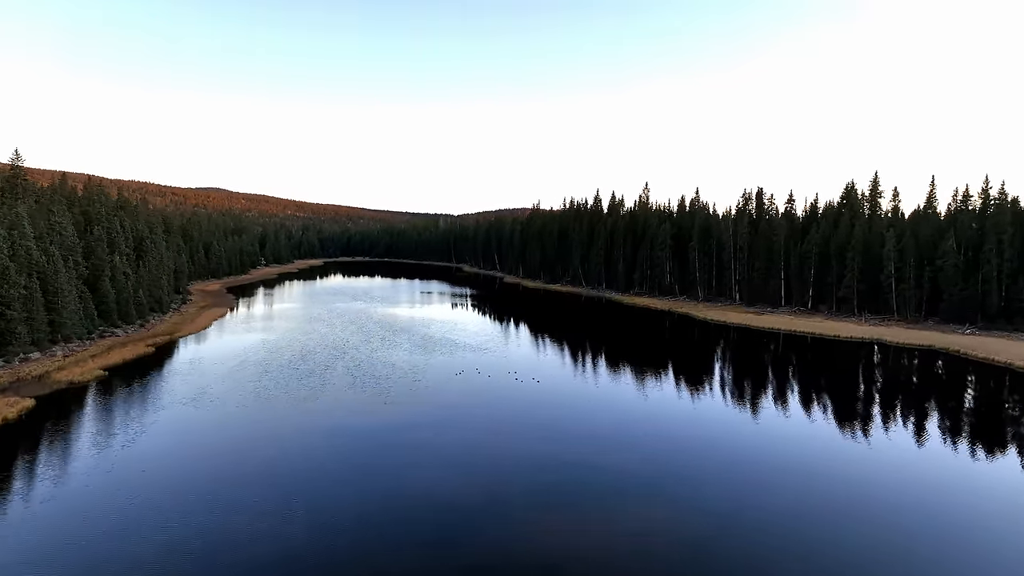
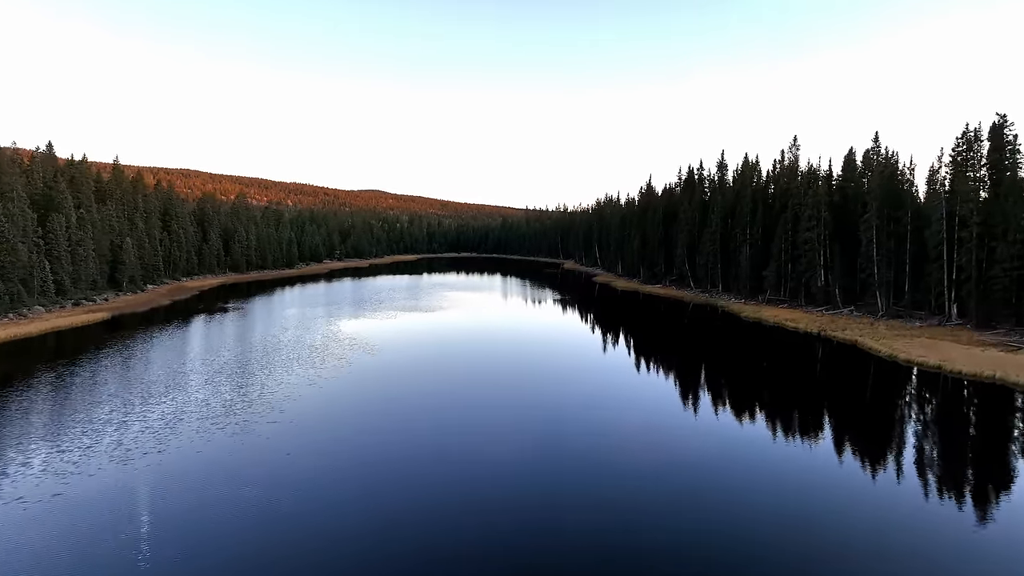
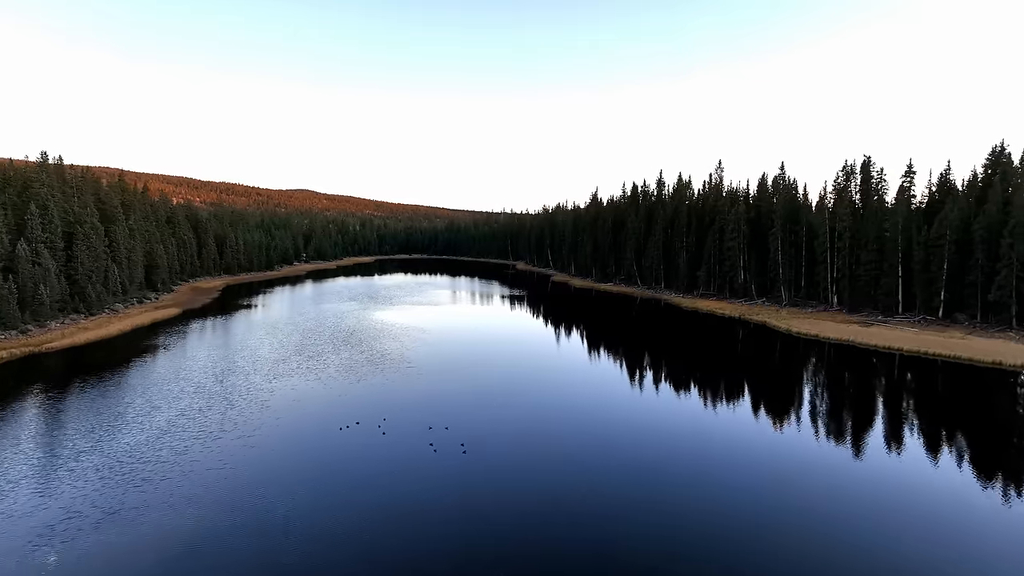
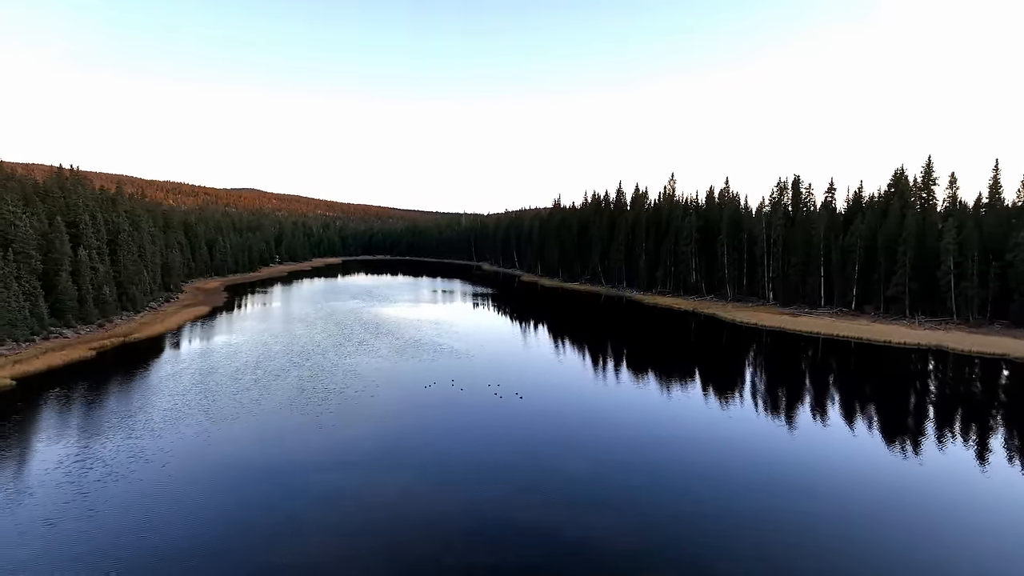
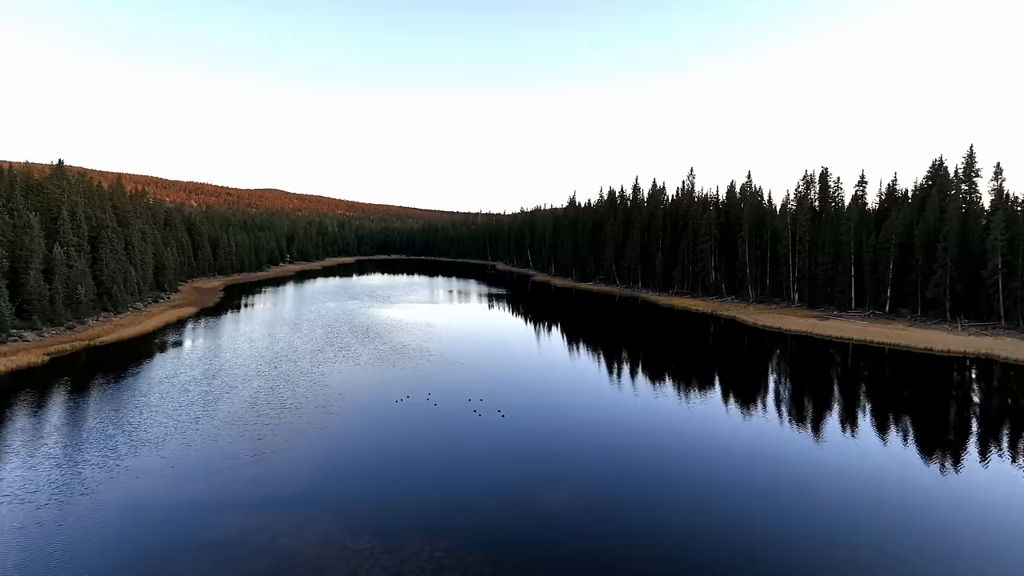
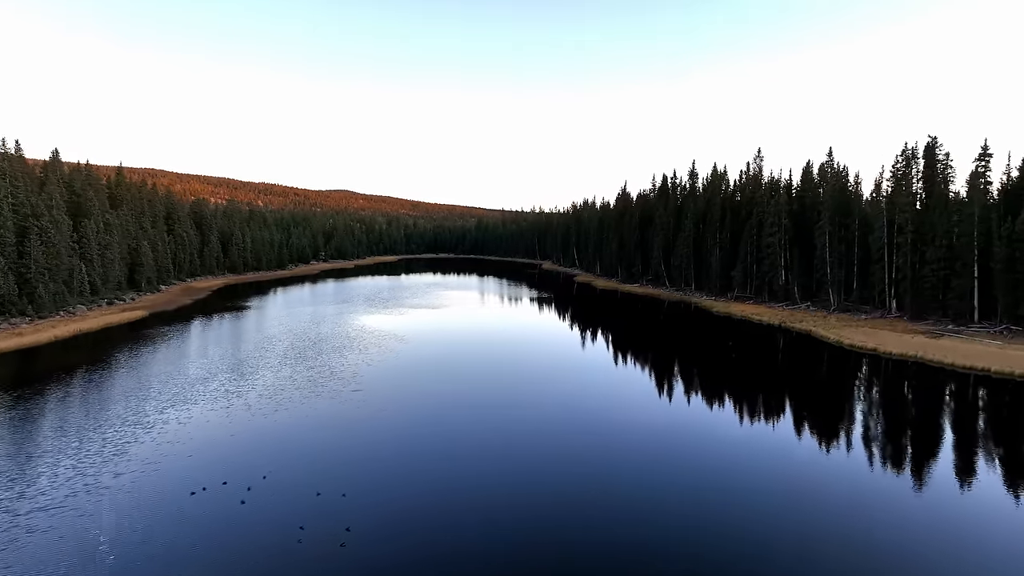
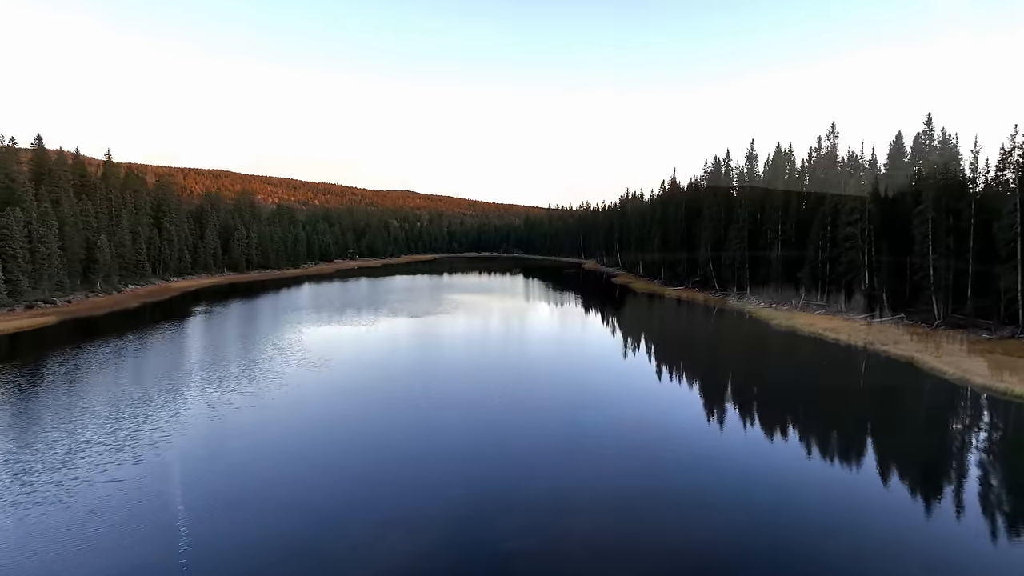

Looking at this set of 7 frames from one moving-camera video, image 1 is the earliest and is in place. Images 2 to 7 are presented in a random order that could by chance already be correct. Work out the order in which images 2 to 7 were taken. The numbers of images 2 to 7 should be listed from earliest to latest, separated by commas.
4, 5, 3, 6, 2, 7
